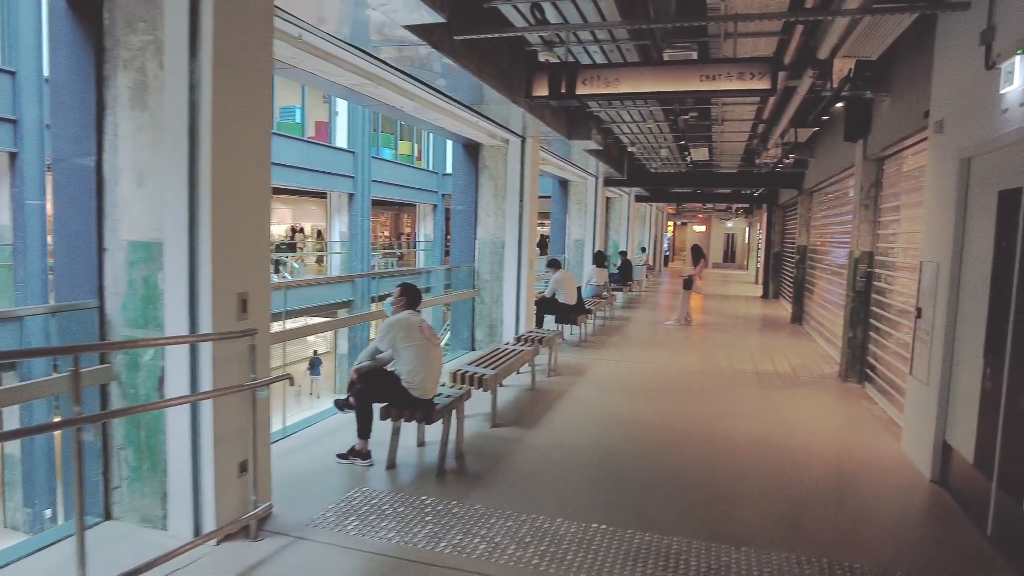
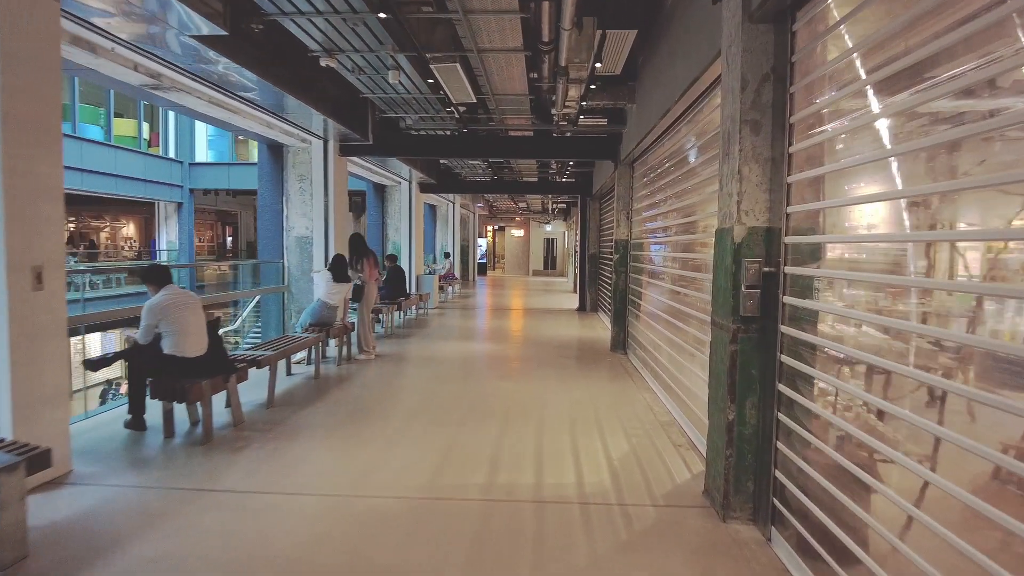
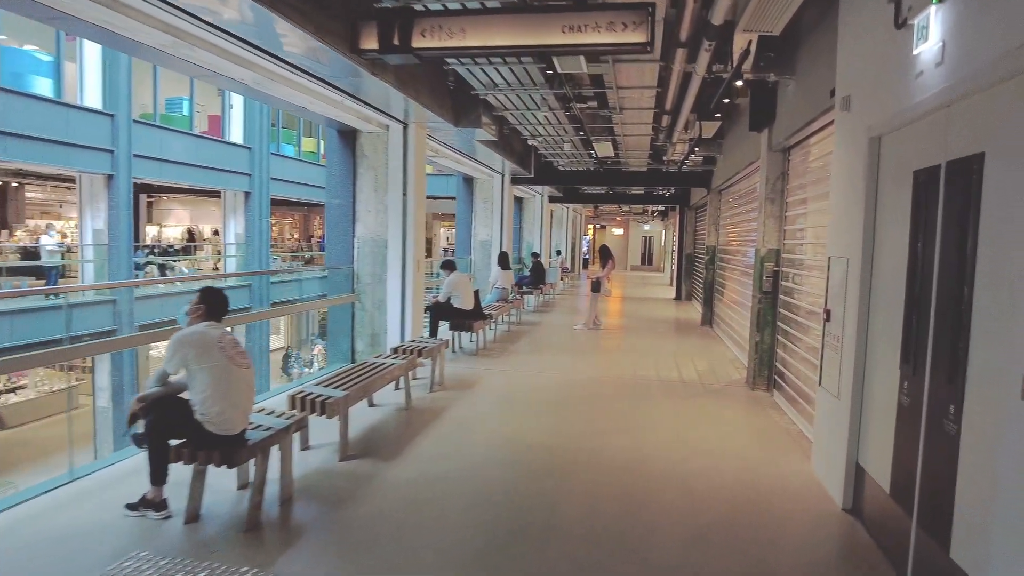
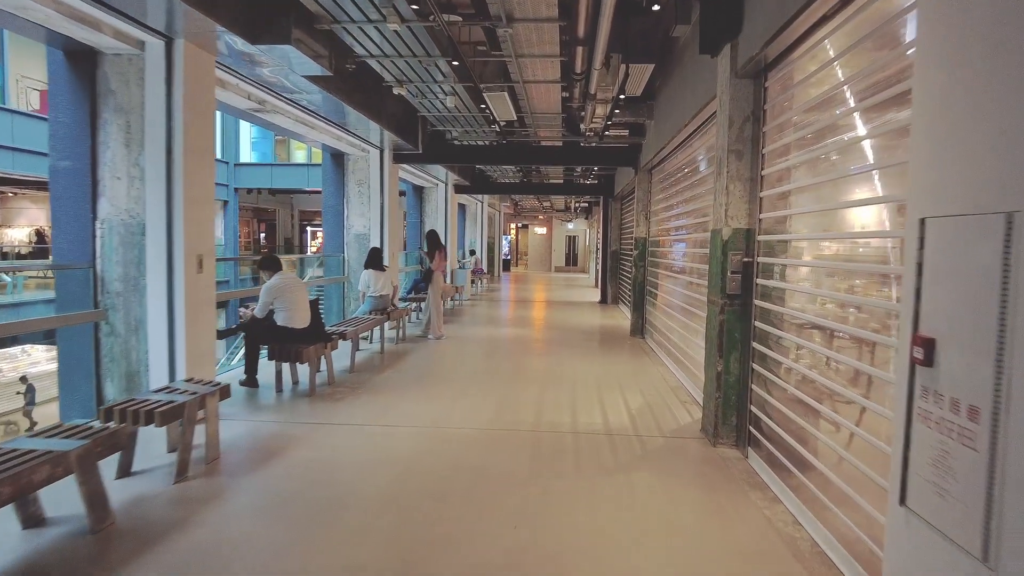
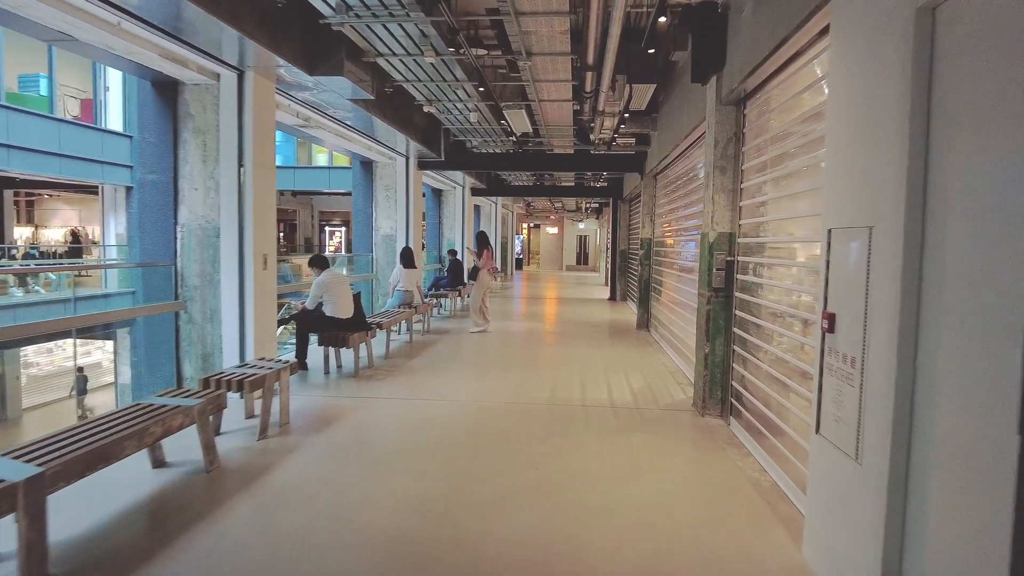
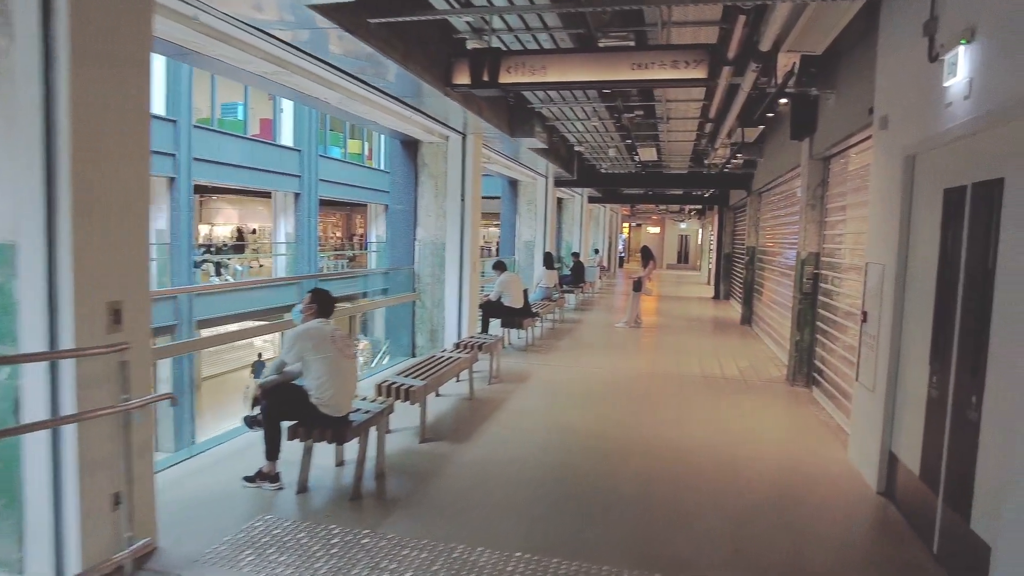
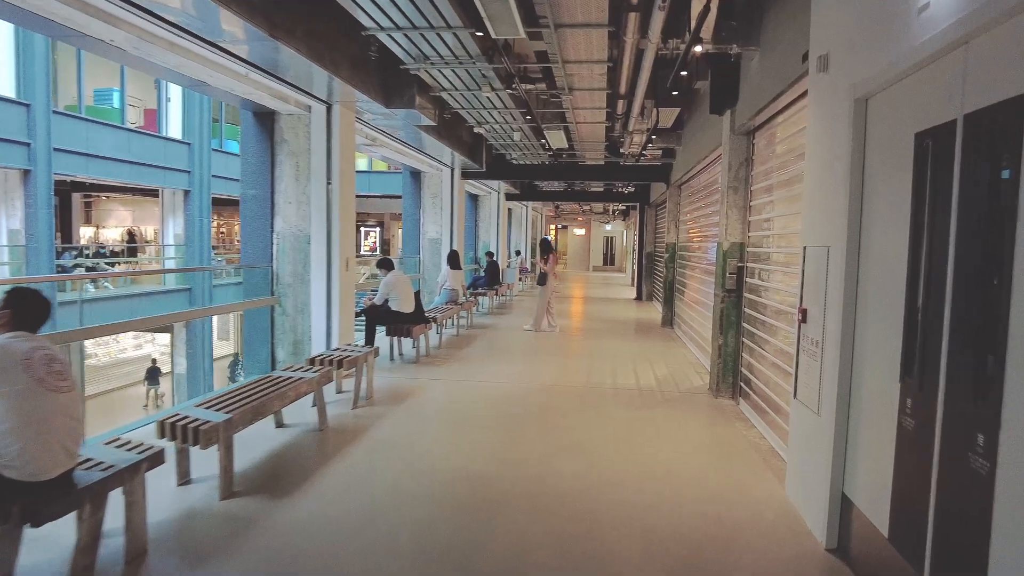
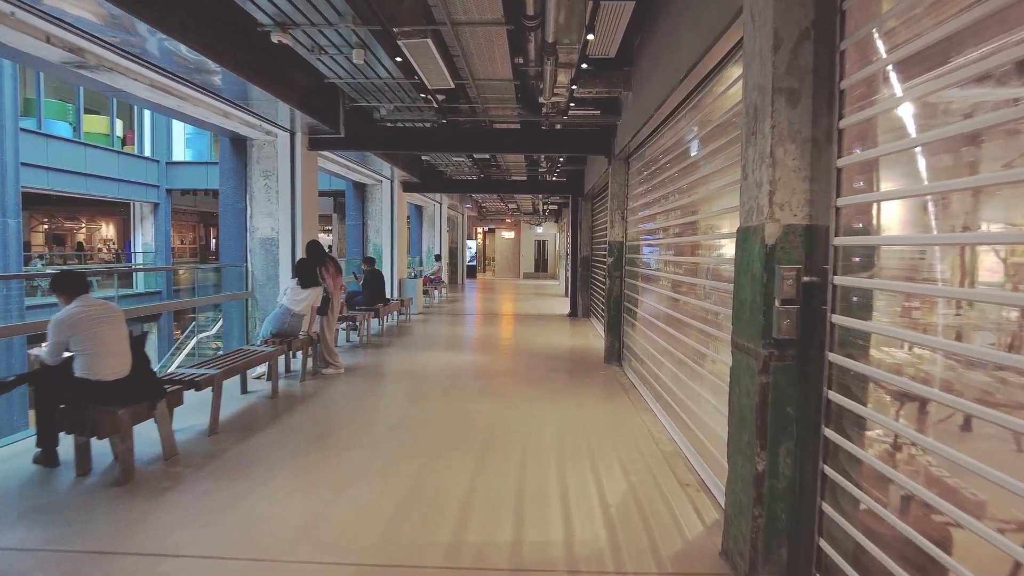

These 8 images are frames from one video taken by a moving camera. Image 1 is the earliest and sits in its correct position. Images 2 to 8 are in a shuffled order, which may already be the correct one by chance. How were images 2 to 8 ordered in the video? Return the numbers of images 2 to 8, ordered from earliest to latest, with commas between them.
6, 3, 7, 5, 4, 2, 8
